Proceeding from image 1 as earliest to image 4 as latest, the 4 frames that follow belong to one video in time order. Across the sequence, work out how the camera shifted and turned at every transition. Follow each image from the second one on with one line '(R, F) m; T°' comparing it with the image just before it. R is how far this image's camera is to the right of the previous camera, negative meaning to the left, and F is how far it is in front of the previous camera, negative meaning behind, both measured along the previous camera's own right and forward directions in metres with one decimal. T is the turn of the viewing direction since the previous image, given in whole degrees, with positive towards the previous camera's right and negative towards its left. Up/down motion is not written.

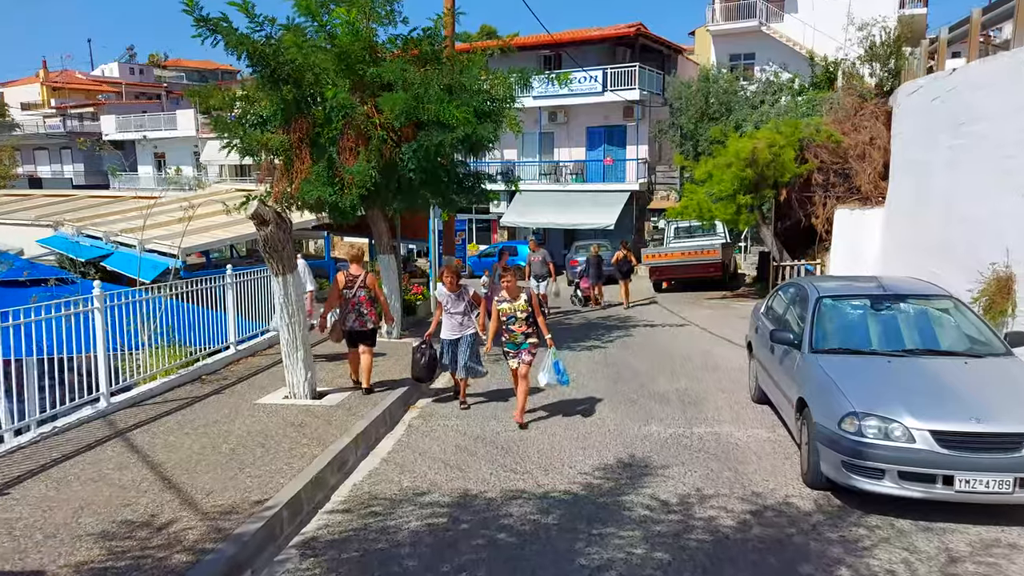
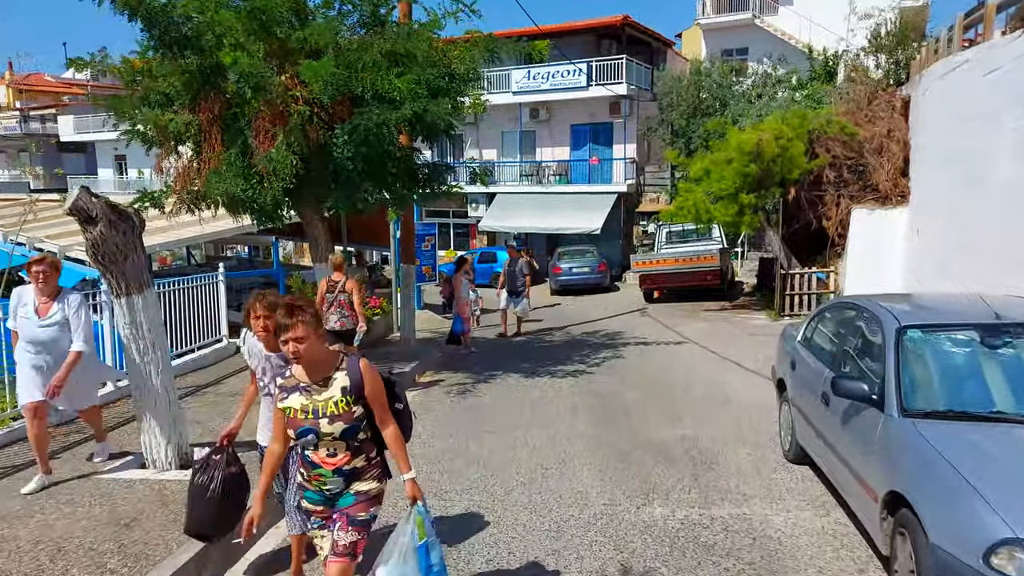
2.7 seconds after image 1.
(+0.3, +2.2) m; +1°
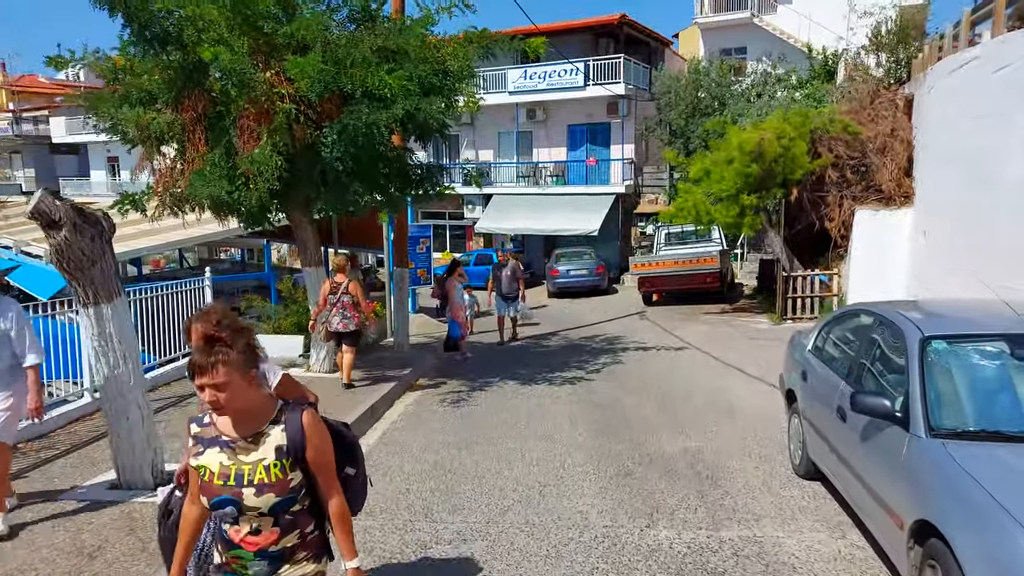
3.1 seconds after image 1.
(0.0, +0.3) m; 0°
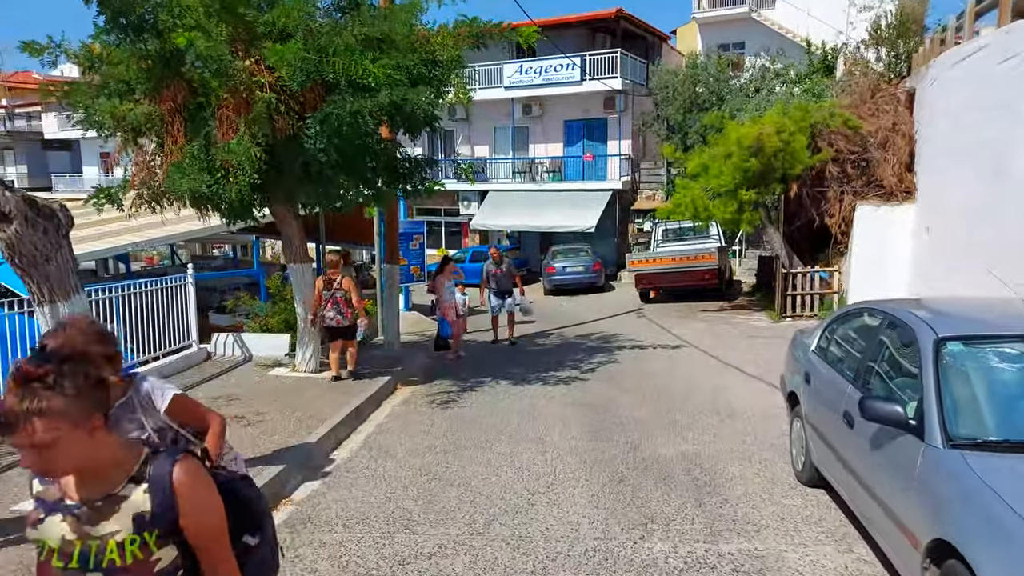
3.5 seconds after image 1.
(+0.1, +0.3) m; 0°
